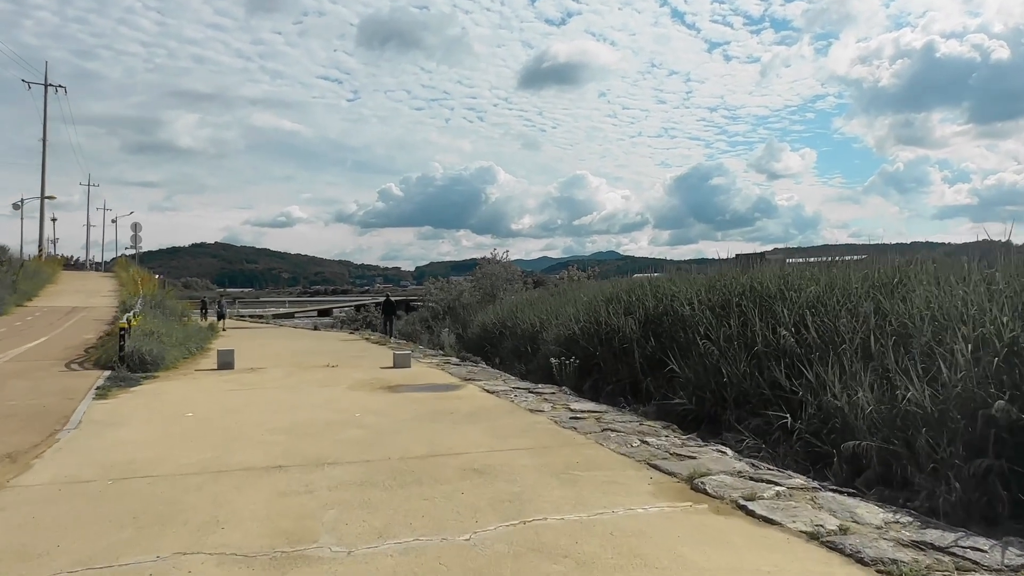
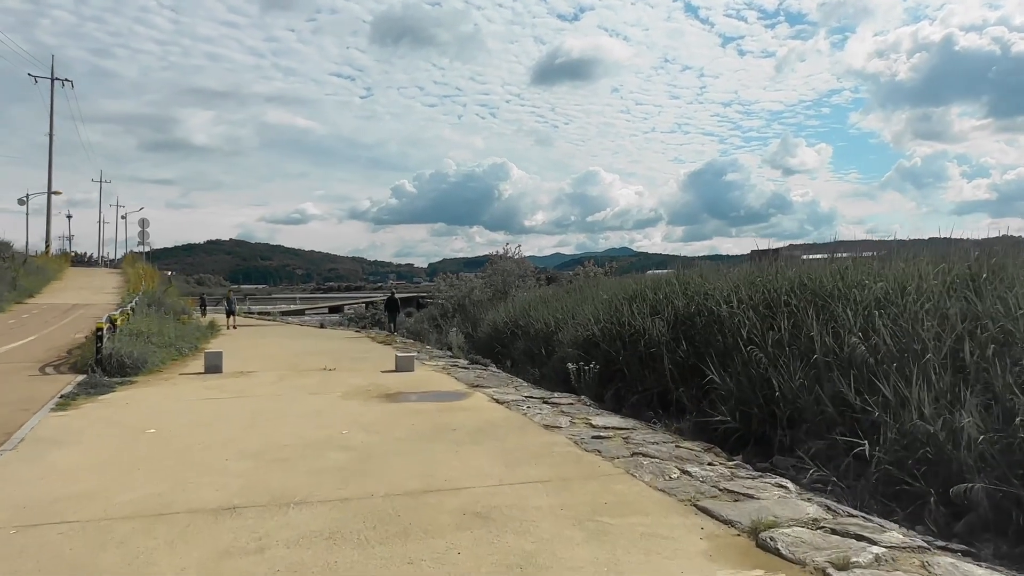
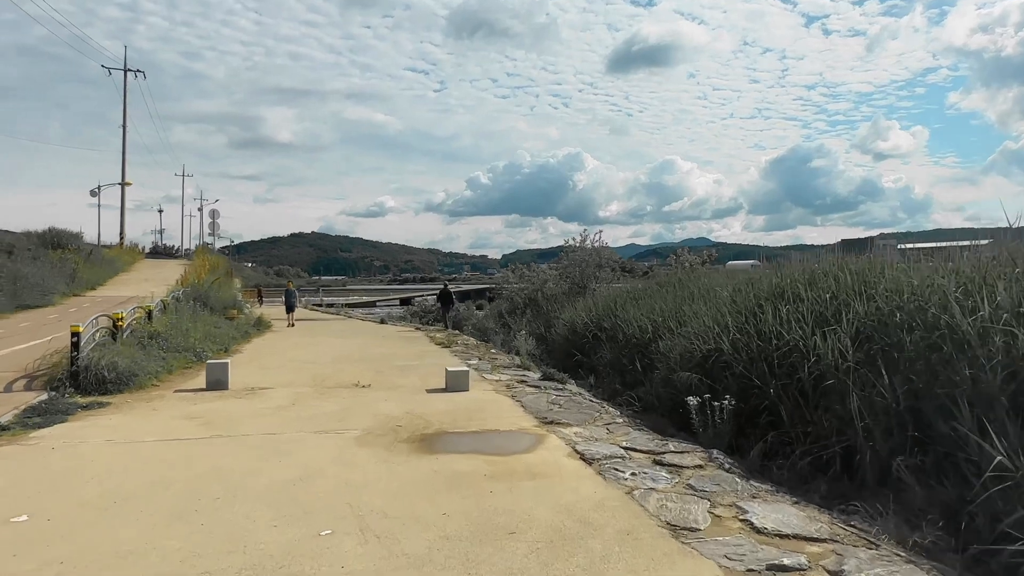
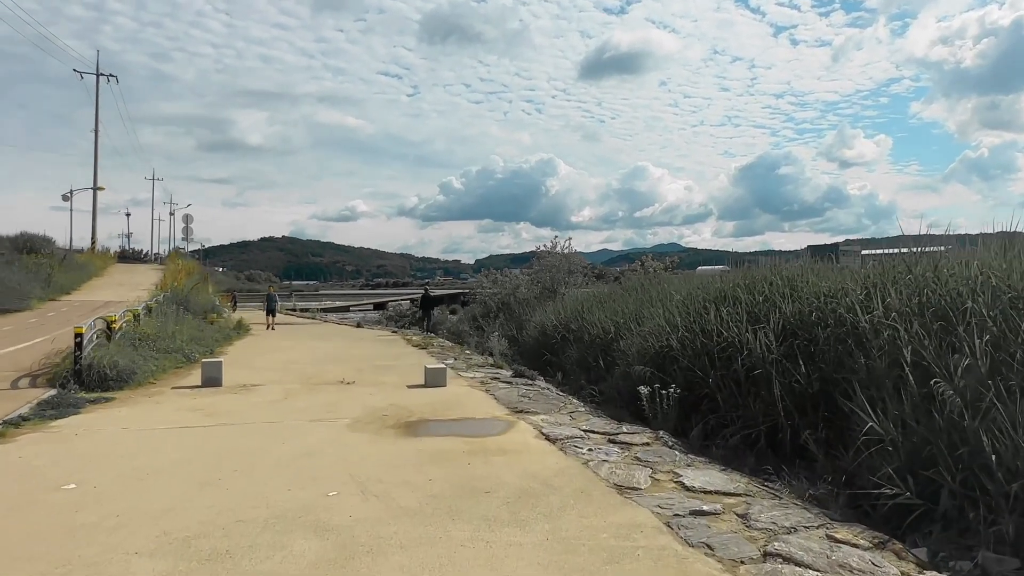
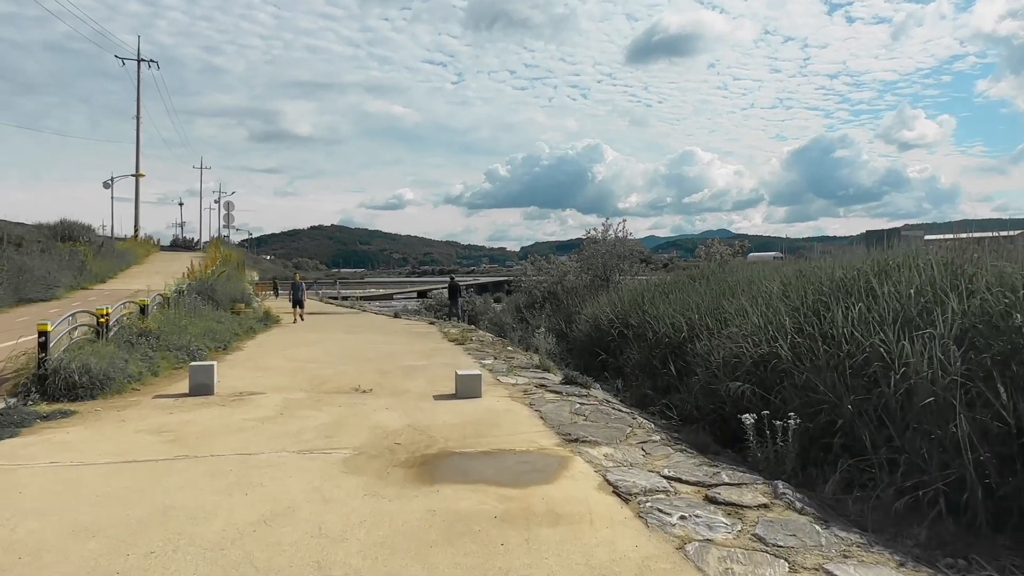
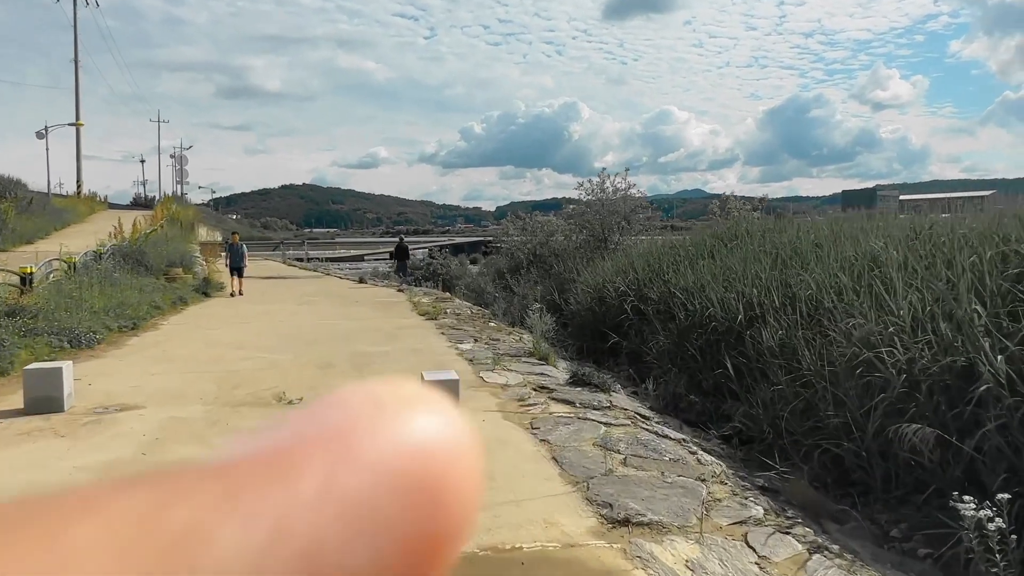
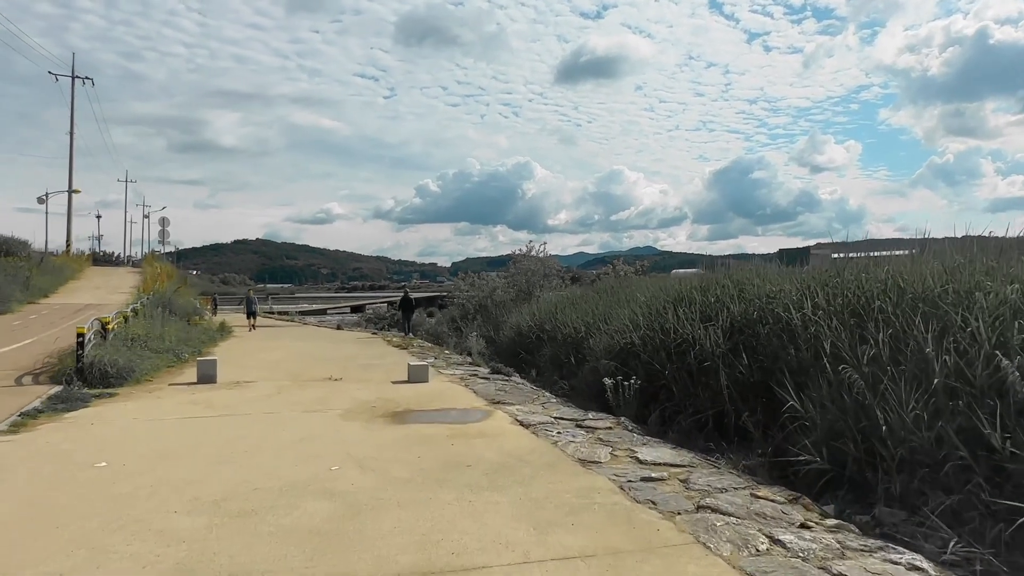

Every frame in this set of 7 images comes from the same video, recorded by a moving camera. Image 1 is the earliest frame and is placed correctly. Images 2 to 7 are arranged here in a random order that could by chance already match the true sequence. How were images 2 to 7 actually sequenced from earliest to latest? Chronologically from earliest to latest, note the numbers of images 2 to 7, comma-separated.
2, 7, 4, 3, 5, 6
